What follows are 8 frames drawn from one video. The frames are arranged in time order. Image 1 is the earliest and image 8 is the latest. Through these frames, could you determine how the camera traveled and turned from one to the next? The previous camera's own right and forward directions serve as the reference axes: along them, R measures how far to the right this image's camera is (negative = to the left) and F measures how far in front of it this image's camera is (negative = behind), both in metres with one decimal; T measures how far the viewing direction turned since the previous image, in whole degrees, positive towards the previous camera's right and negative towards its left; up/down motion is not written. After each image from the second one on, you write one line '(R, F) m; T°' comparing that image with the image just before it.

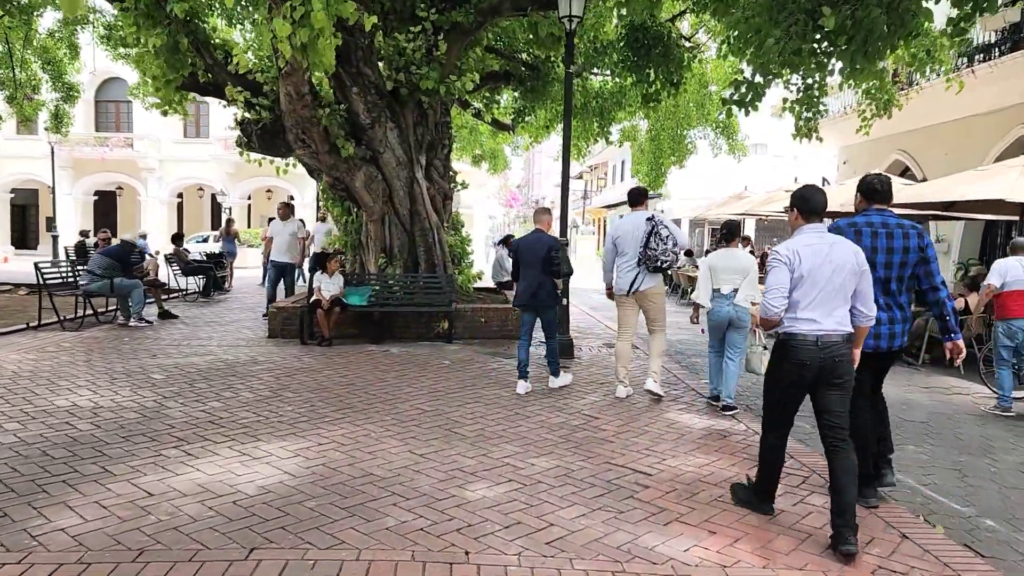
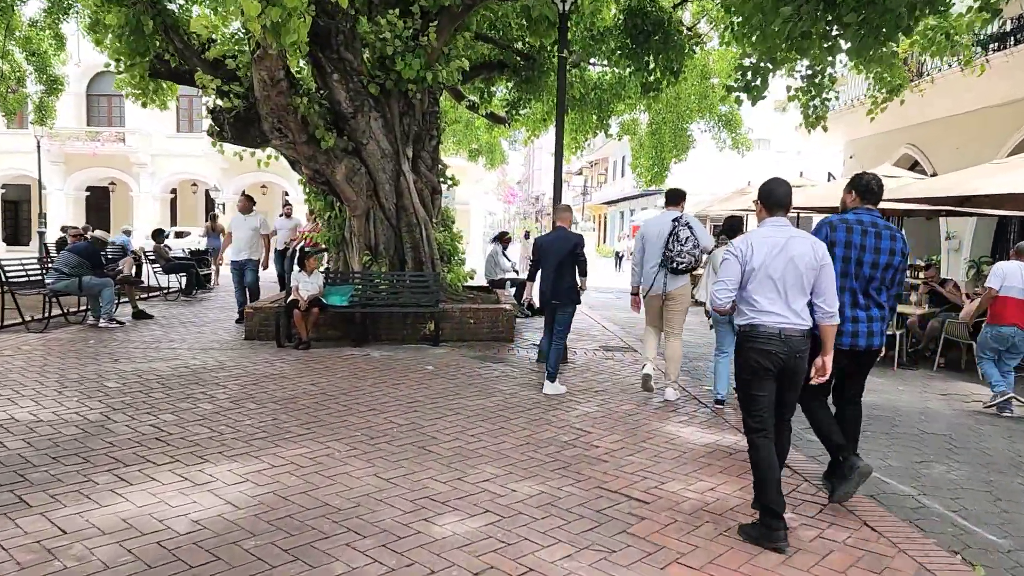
(+0.1, +0.6) m; 0°
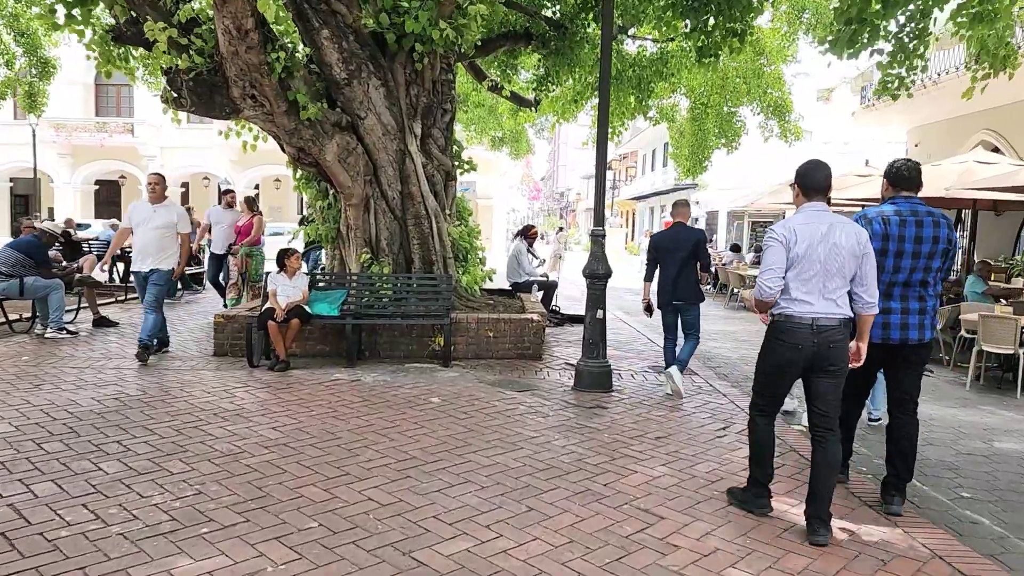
(-0.1, +1.8) m; -2°
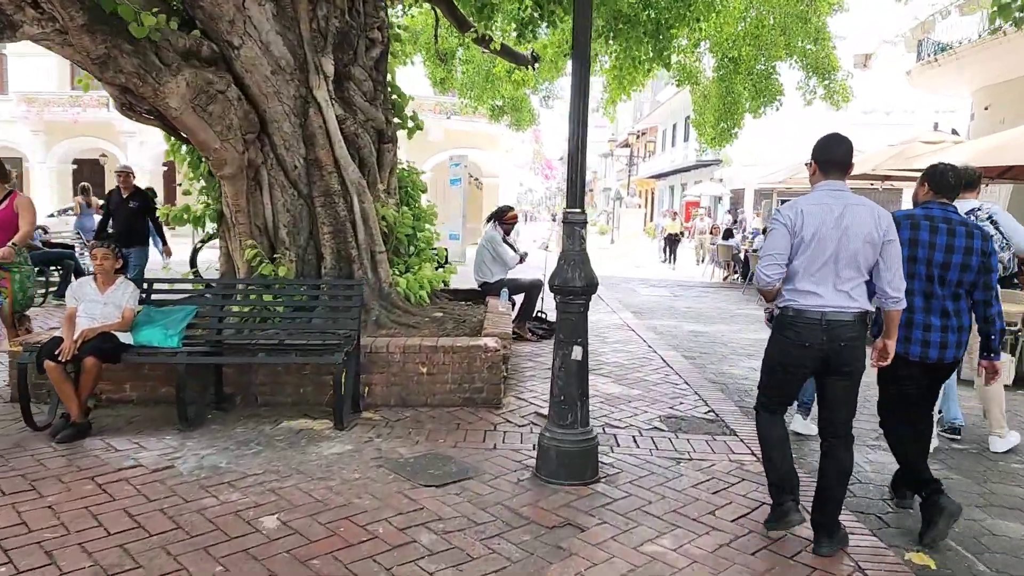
(+0.5, +2.7) m; -1°
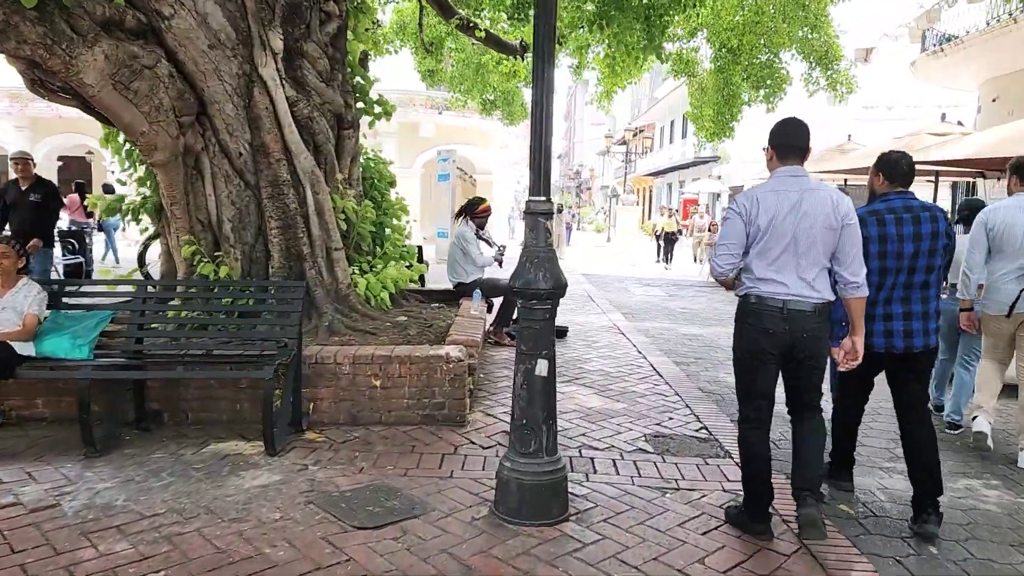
(+0.2, +0.6) m; 0°
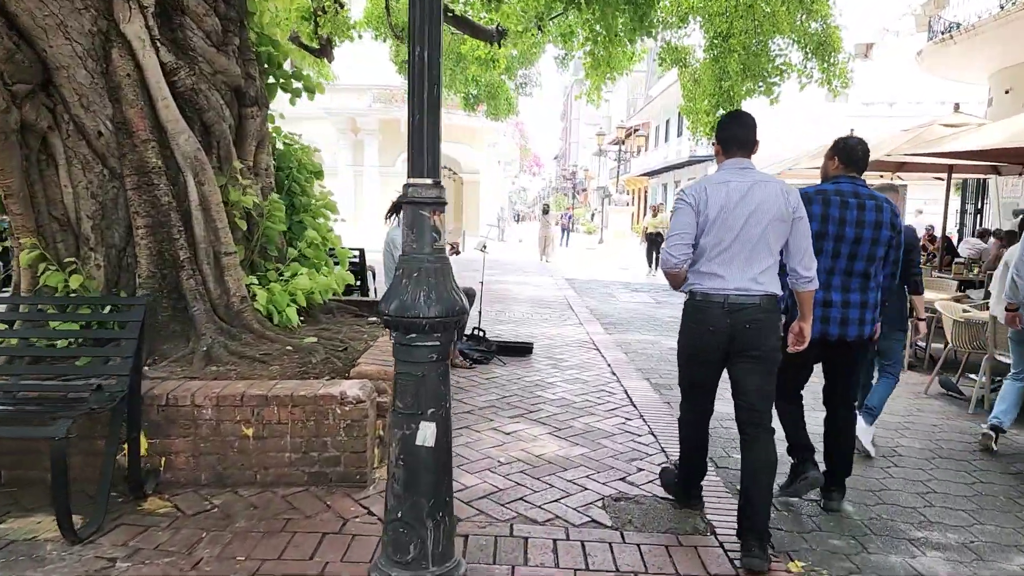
(+0.3, +1.1) m; 0°
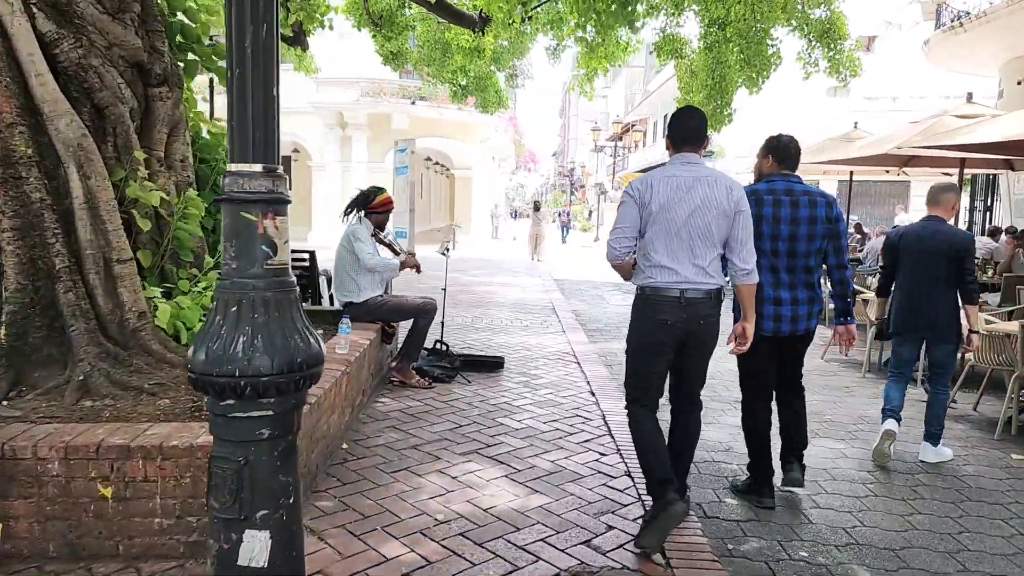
(+0.2, +0.8) m; 0°
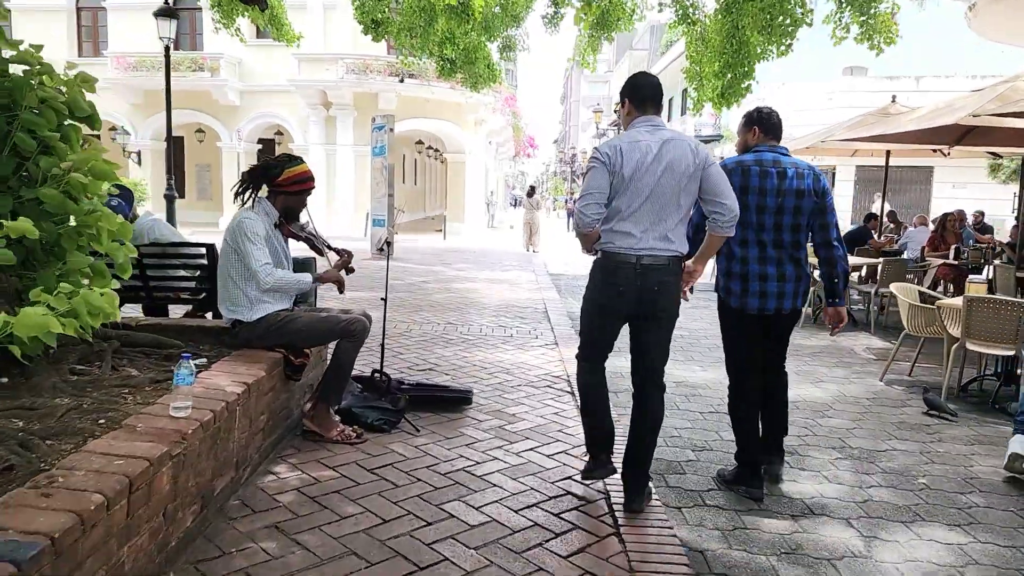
(+0.2, +1.7) m; 0°
